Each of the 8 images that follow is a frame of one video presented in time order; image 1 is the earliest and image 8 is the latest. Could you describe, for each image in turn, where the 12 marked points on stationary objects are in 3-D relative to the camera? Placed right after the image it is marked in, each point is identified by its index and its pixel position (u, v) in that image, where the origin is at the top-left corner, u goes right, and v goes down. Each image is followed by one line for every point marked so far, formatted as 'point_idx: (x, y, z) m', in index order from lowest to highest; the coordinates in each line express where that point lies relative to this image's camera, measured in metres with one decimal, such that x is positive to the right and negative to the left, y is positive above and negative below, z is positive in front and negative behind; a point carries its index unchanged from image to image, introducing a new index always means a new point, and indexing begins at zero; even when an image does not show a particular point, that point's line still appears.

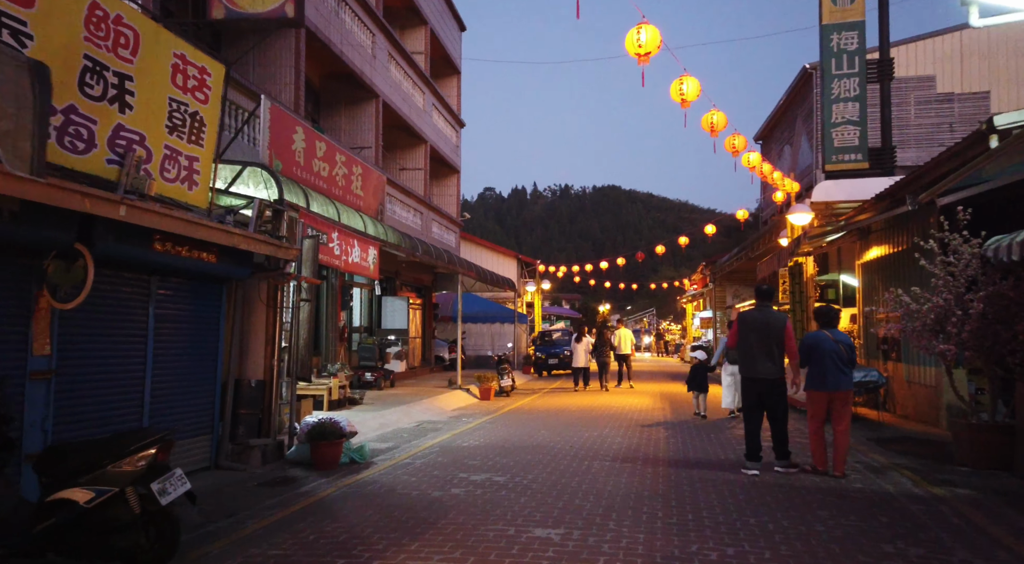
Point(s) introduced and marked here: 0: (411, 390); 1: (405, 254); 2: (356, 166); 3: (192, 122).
0: (-2.2, -2.4, +17.6) m
1: (-1.9, +0.5, +14.1) m
2: (-2.5, +1.9, +12.9) m
3: (-2.8, +1.4, +7.0) m
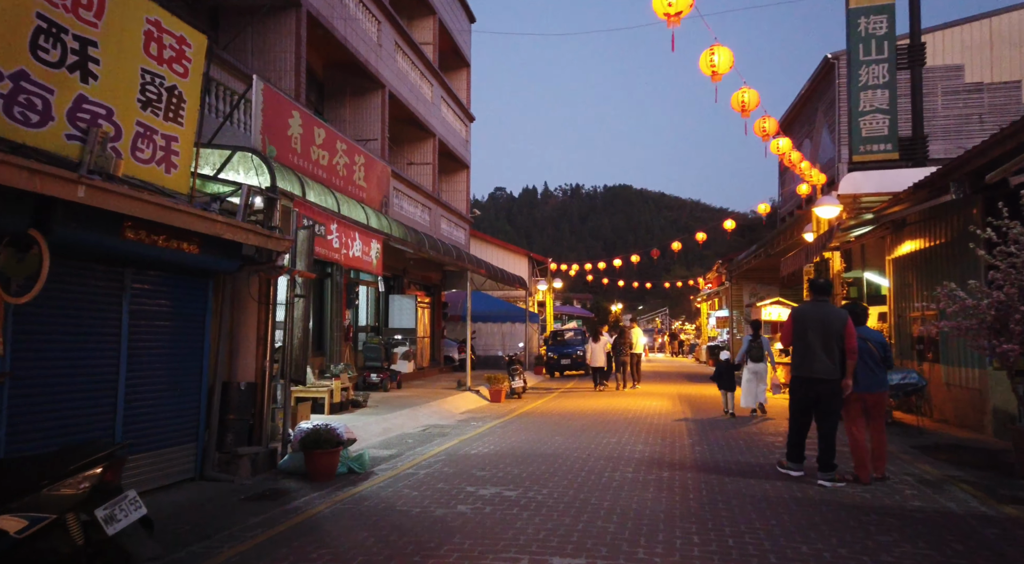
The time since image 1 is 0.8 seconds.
0: (-1.9, -2.3, +16.9) m
1: (-1.7, +0.6, +13.4) m
2: (-2.4, +1.9, +12.2) m
3: (-2.7, +1.5, +6.3) m
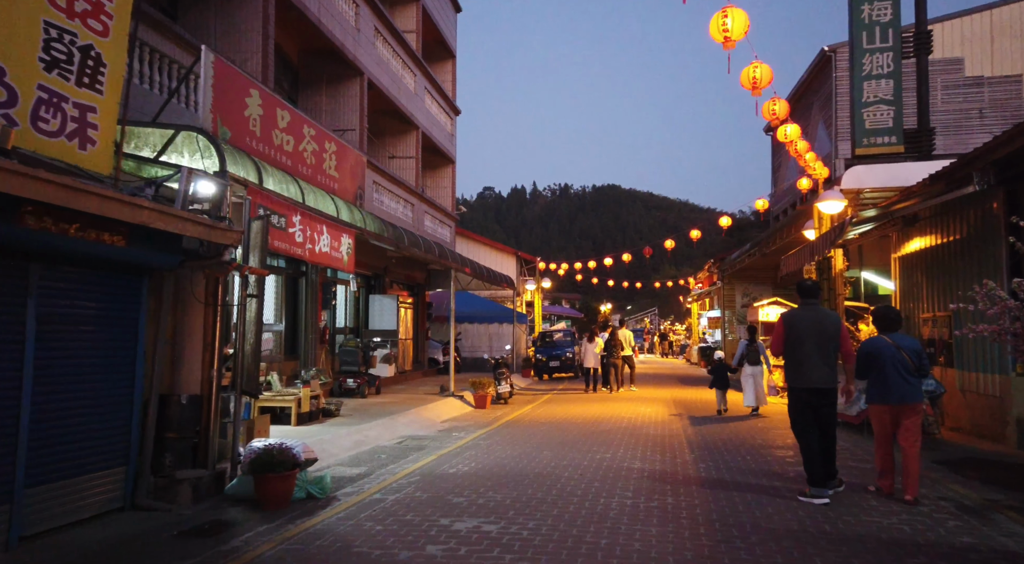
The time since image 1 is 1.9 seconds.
0: (-2.2, -2.3, +15.9) m
1: (-1.9, +0.6, +12.4) m
2: (-2.6, +2.0, +11.2) m
3: (-2.8, +1.5, +5.3) m
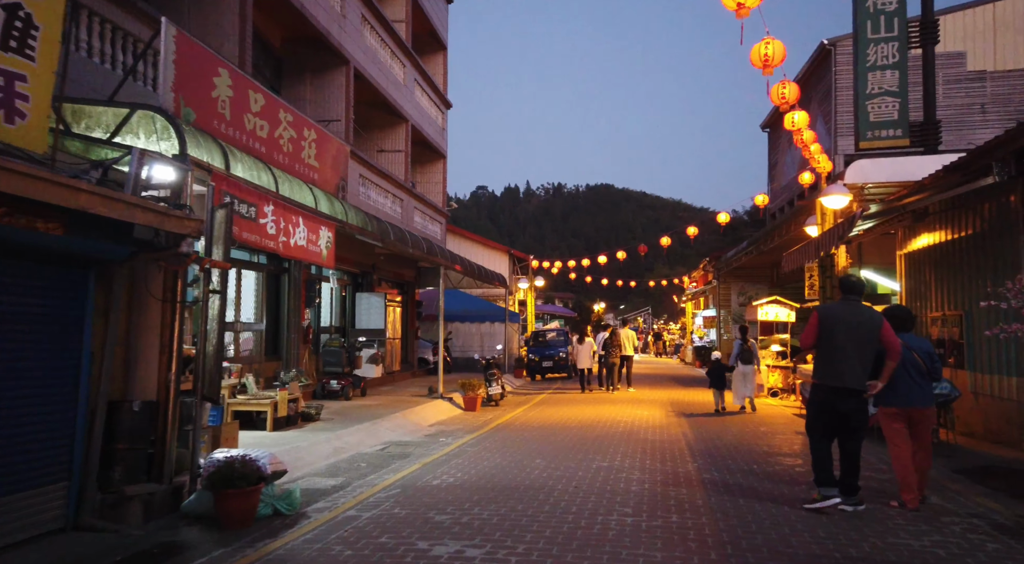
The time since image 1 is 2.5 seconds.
0: (-2.4, -2.2, +15.3) m
1: (-2.0, +0.6, +11.7) m
2: (-2.7, +2.0, +10.5) m
3: (-2.9, +1.5, +4.6) m
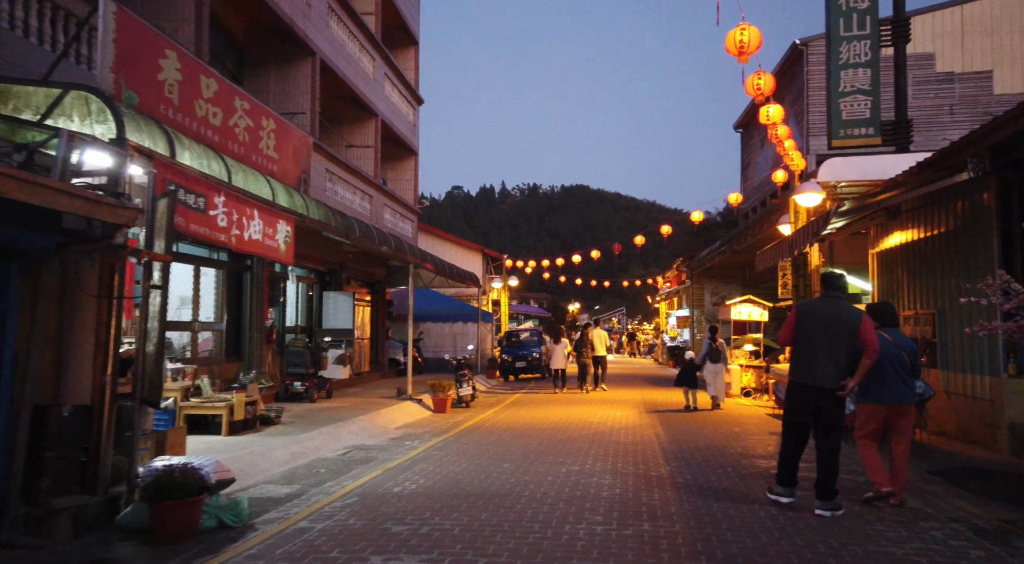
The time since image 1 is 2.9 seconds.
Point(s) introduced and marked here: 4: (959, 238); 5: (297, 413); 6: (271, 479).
0: (-2.9, -2.2, +14.8) m
1: (-2.5, +0.7, +11.3) m
2: (-3.1, +2.0, +10.1) m
3: (-3.1, +1.6, +4.2) m
4: (+6.7, +0.6, +12.0) m
5: (-3.3, -2.0, +12.4) m
6: (-2.4, -1.9, +7.9) m
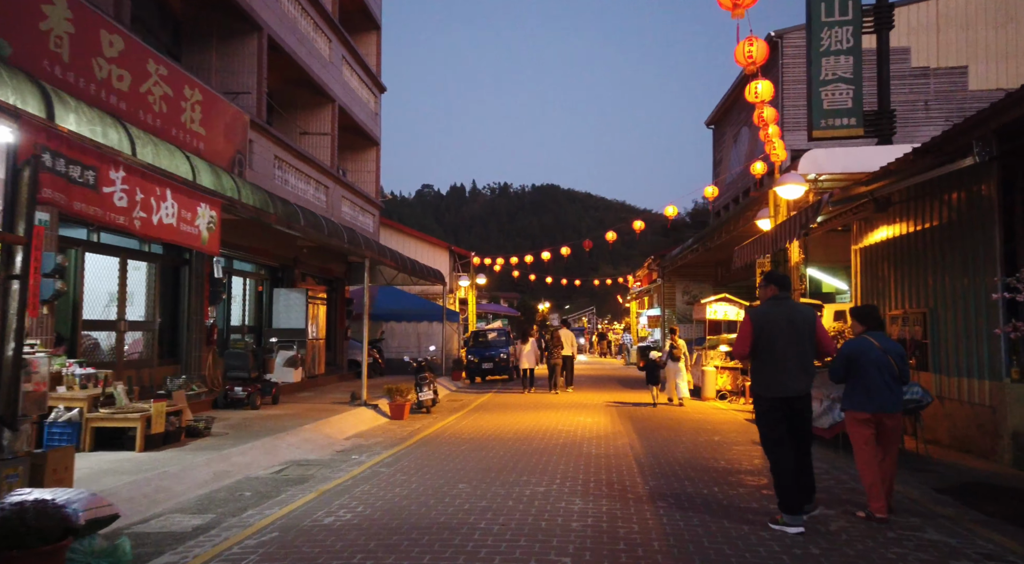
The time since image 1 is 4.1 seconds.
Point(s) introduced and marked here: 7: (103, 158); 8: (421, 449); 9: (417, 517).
0: (-3.6, -2.1, +13.6) m
1: (-3.0, +0.7, +10.1) m
2: (-3.5, +2.1, +8.8) m
3: (-3.4, +1.6, +2.9) m
4: (+6.2, +0.7, +11.2) m
5: (-3.9, -1.9, +11.1) m
6: (-2.7, -1.9, +6.7) m
7: (-3.1, +0.9, +6.1) m
8: (-1.2, -2.1, +10.1) m
9: (-0.7, -1.8, +6.1) m
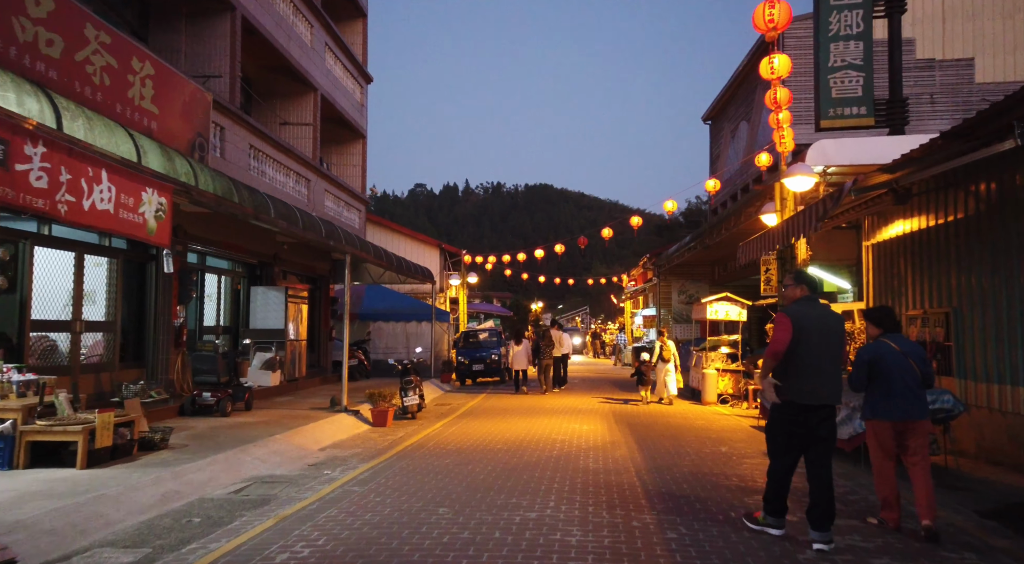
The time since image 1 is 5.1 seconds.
0: (-3.7, -2.1, +12.6) m
1: (-3.1, +0.8, +9.1) m
2: (-3.6, +2.2, +7.9) m
3: (-3.4, +1.7, +2.0) m
4: (+6.0, +0.7, +10.3) m
5: (-4.0, -1.9, +10.2) m
6: (-2.8, -1.8, +5.8) m
7: (-3.2, +1.0, +5.1) m
8: (-1.3, -2.1, +9.2) m
9: (-0.8, -1.8, +5.2) m
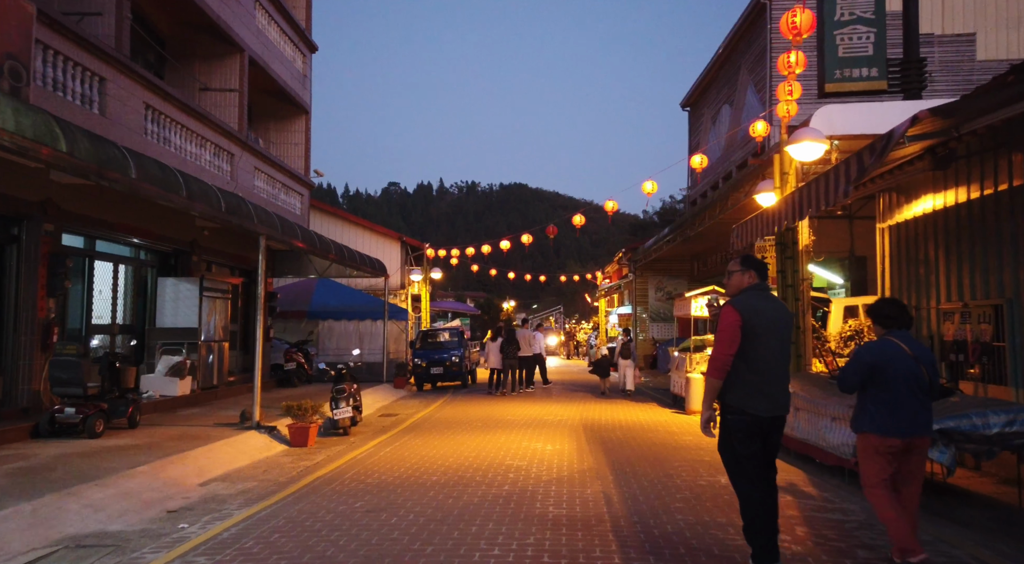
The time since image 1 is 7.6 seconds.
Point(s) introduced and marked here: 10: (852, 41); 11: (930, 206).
0: (-4.4, -1.9, +10.1) m
1: (-3.6, +1.0, +6.6) m
2: (-4.2, +2.3, +5.4) m
3: (-3.8, +1.8, -0.5) m
4: (+5.4, +0.9, +8.1) m
5: (-4.6, -1.7, +7.7) m
6: (-3.3, -1.7, +3.3) m
7: (-3.6, +1.1, +2.7) m
8: (-1.8, -1.9, +6.8) m
9: (-1.2, -1.6, +2.8) m
10: (+5.1, +3.7, +11.6) m
11: (+5.4, +1.0, +10.3) m
